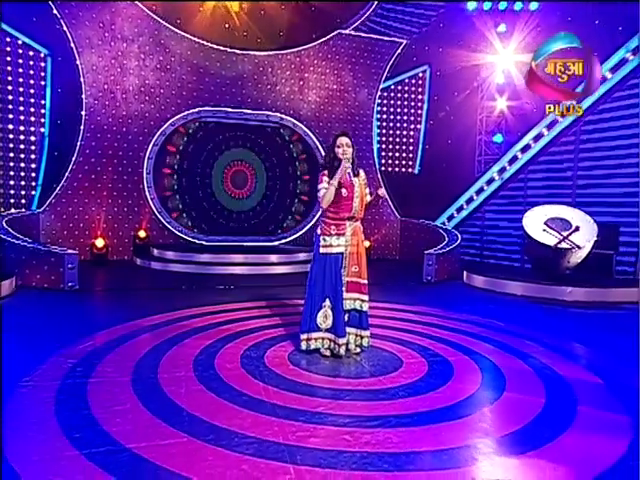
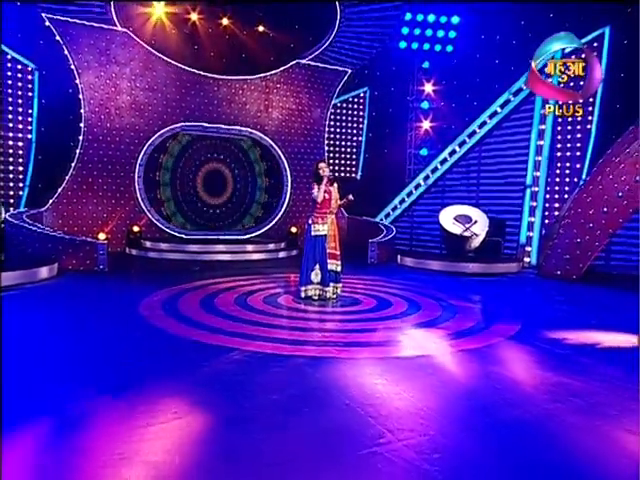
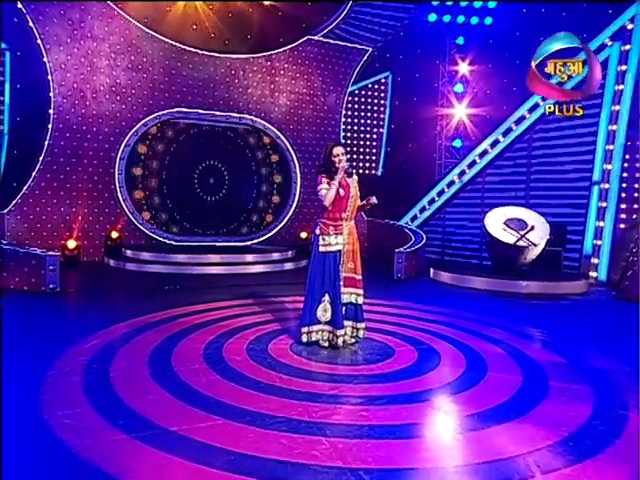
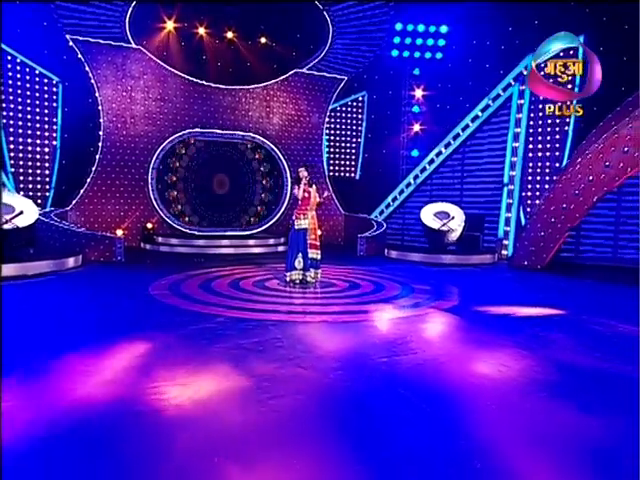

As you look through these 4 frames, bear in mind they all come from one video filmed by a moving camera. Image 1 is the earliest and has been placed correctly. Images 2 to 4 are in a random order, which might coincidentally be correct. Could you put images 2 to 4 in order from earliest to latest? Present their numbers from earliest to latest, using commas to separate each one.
3, 2, 4
